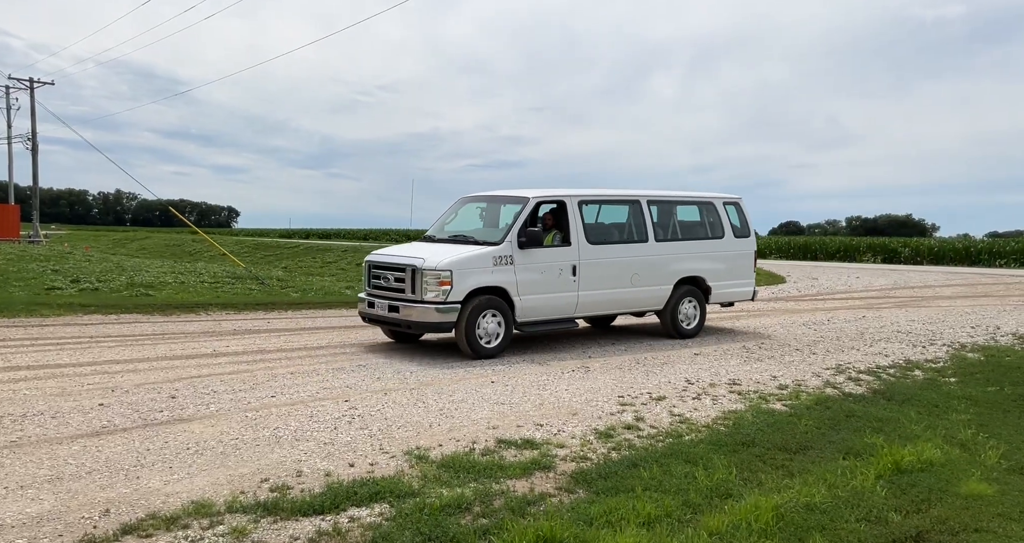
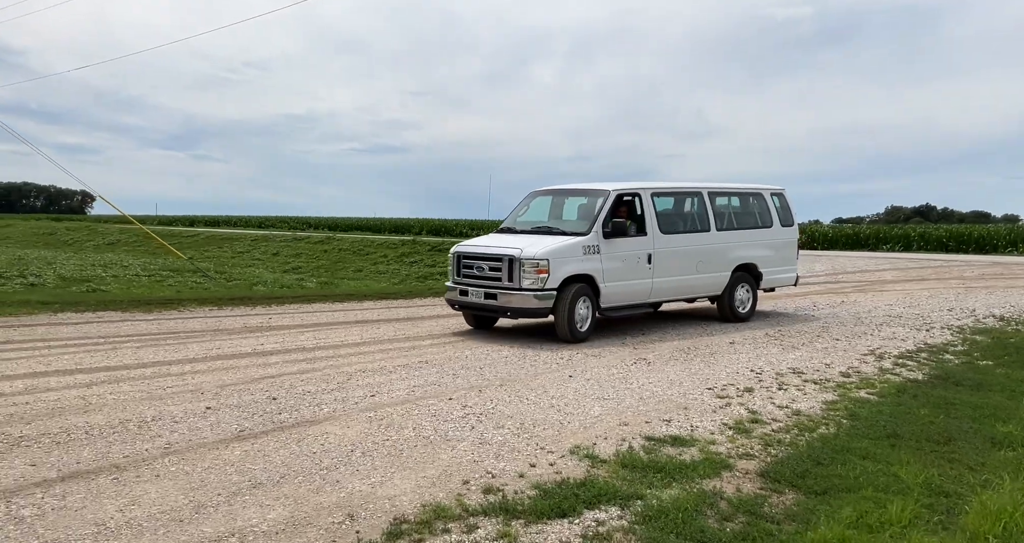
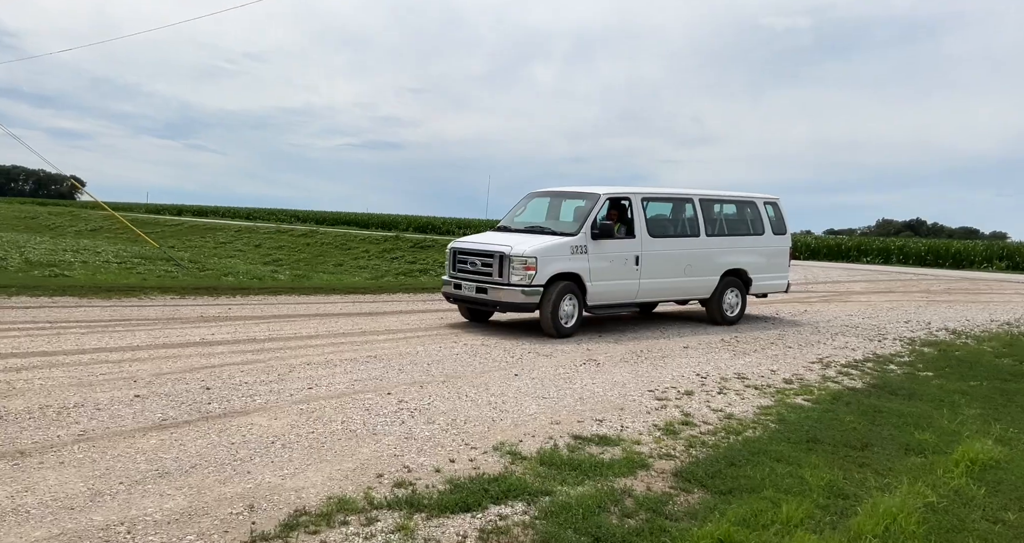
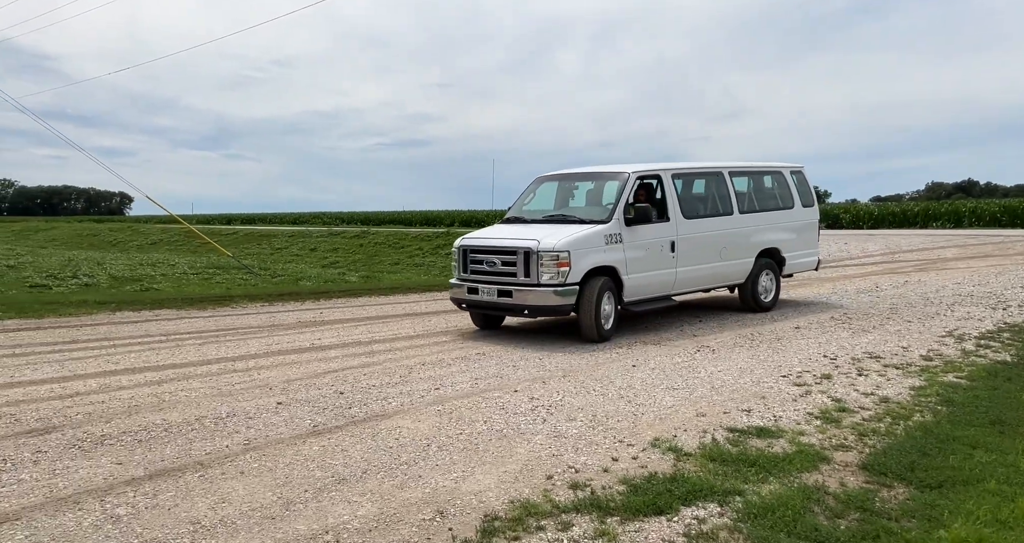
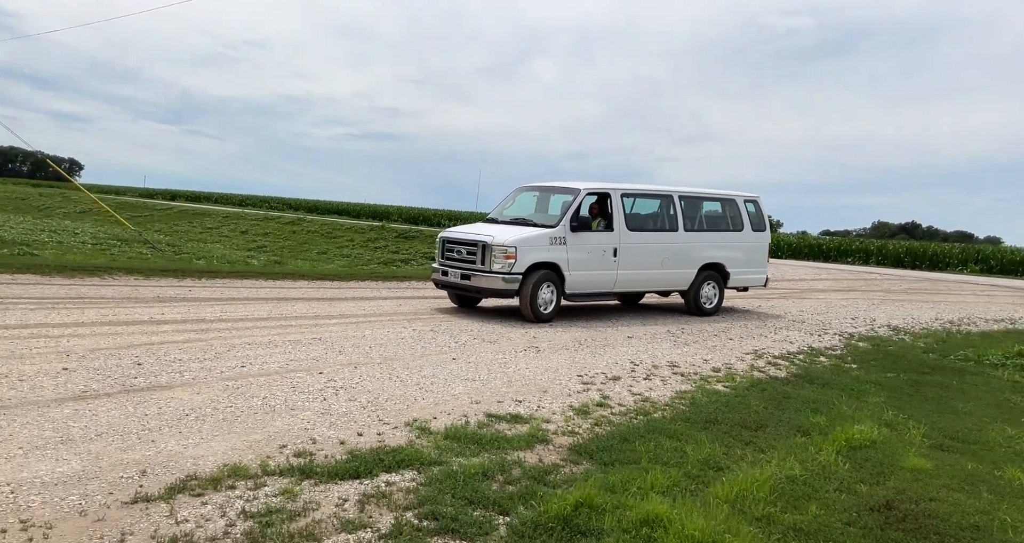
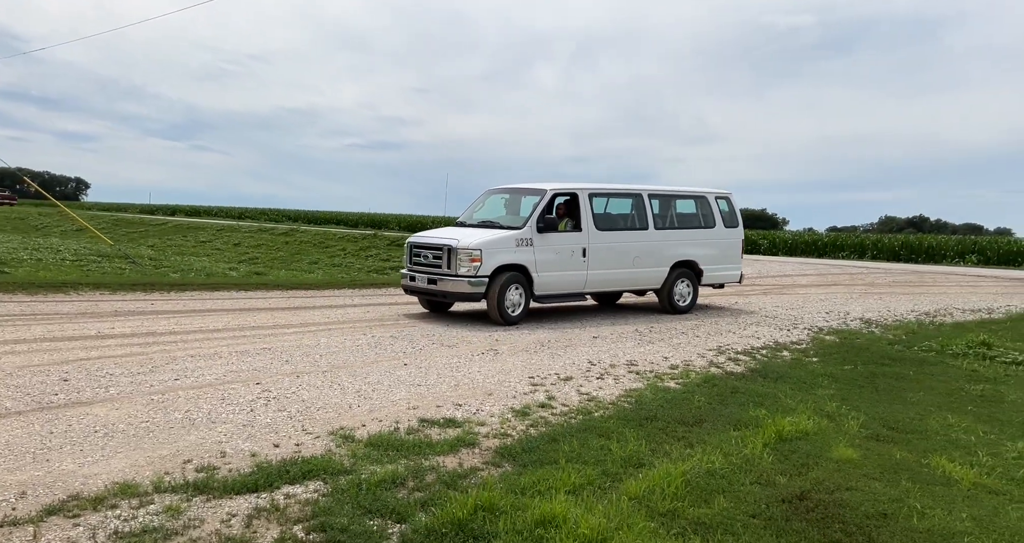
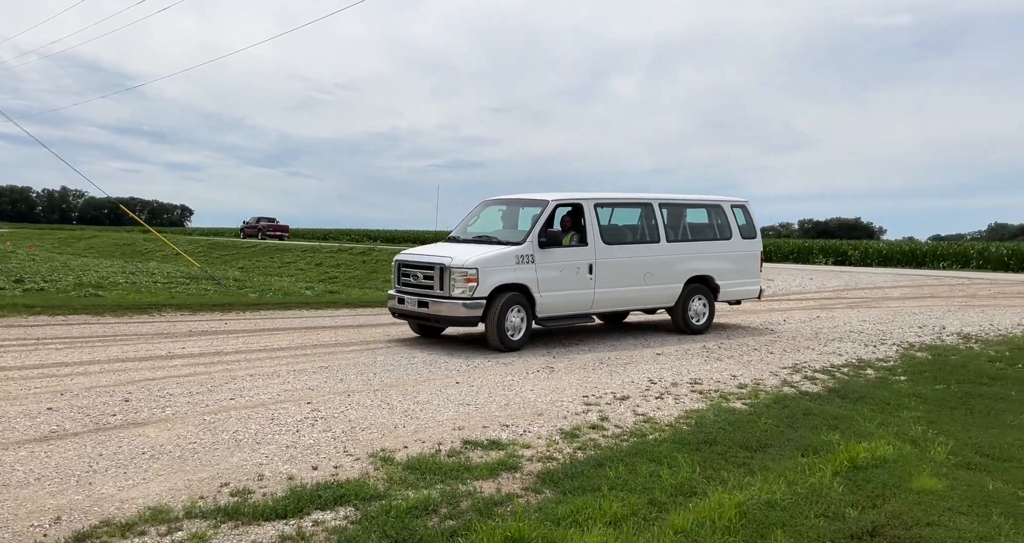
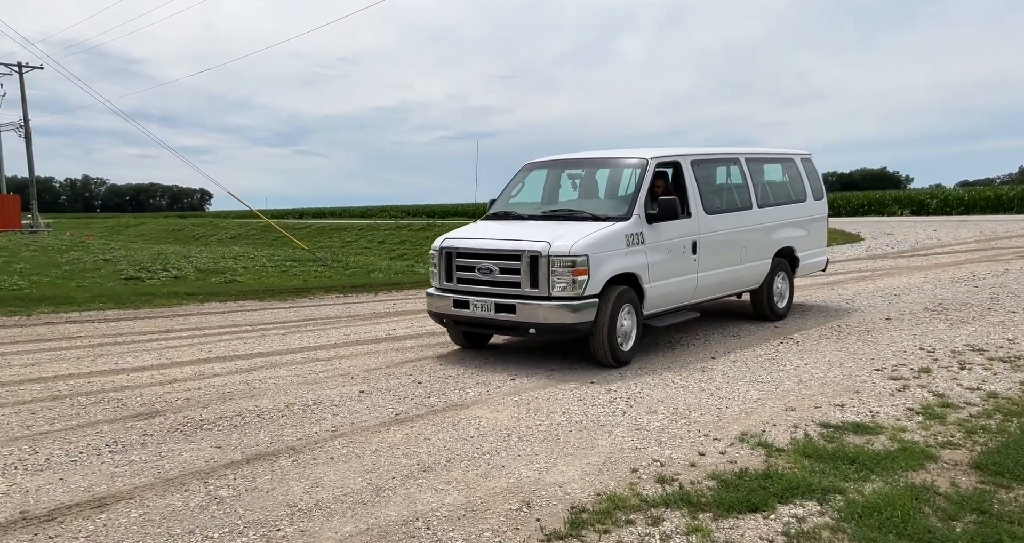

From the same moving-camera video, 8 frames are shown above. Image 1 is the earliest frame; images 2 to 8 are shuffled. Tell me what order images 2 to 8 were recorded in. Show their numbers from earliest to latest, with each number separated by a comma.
7, 6, 5, 3, 2, 4, 8
